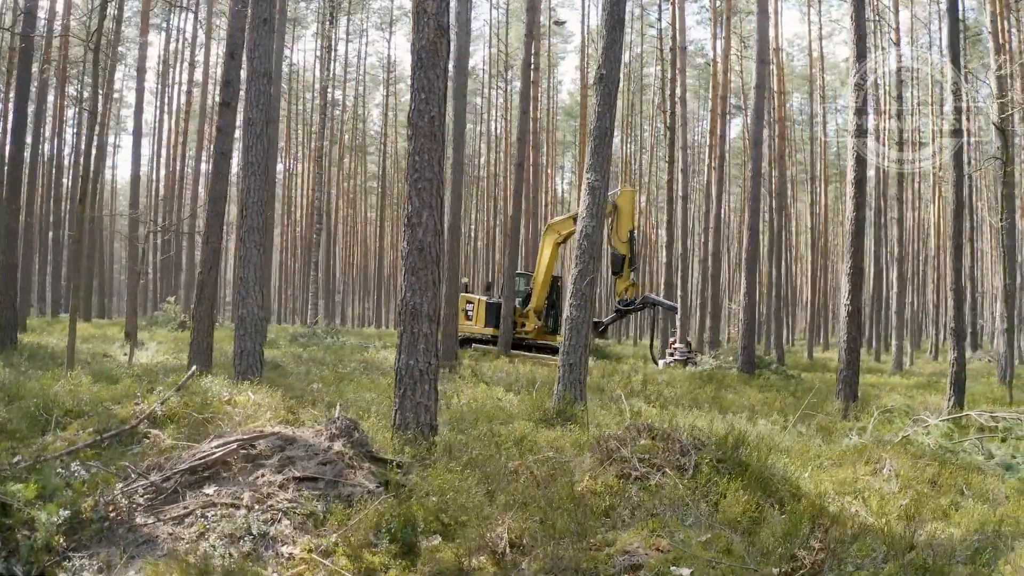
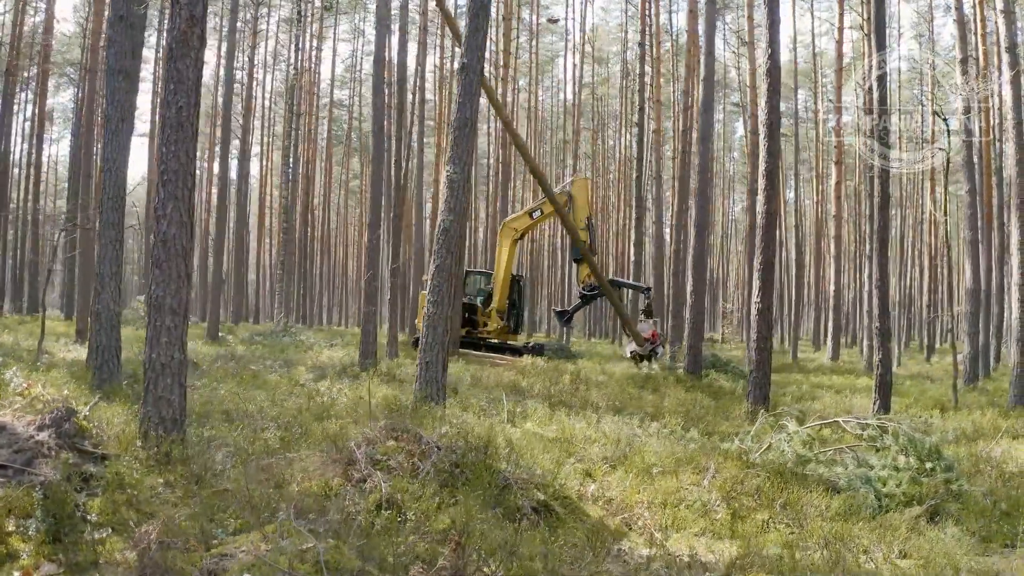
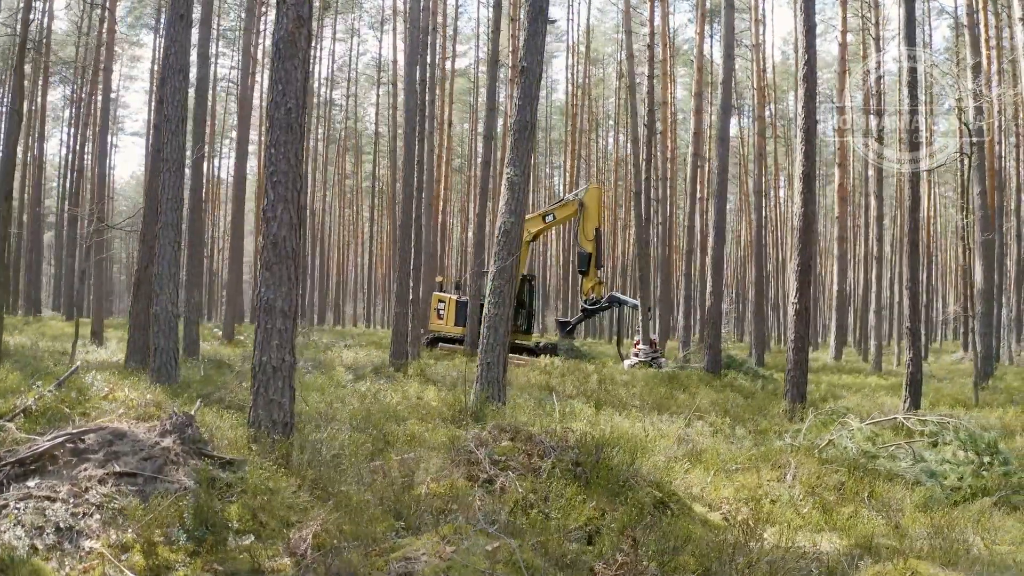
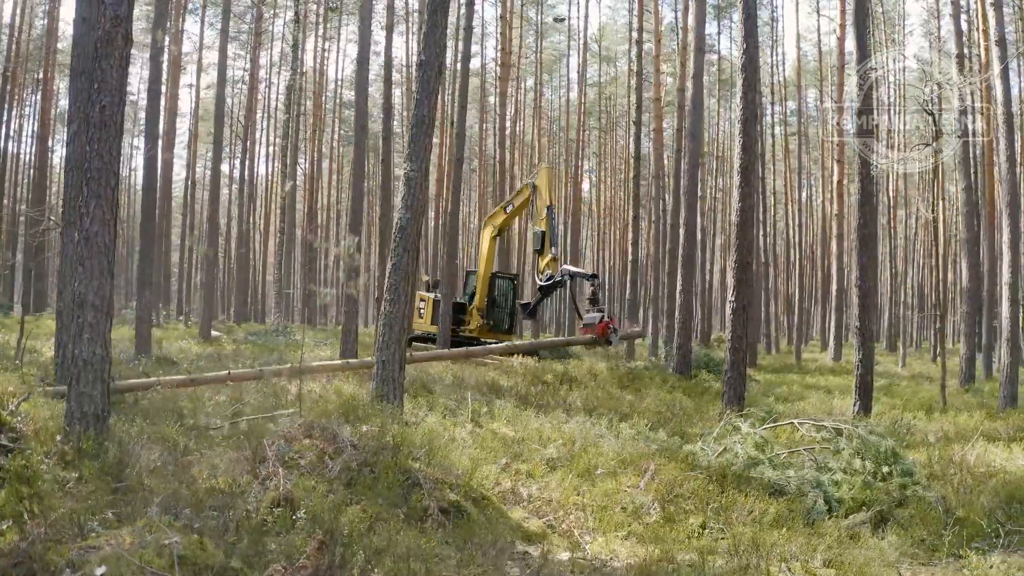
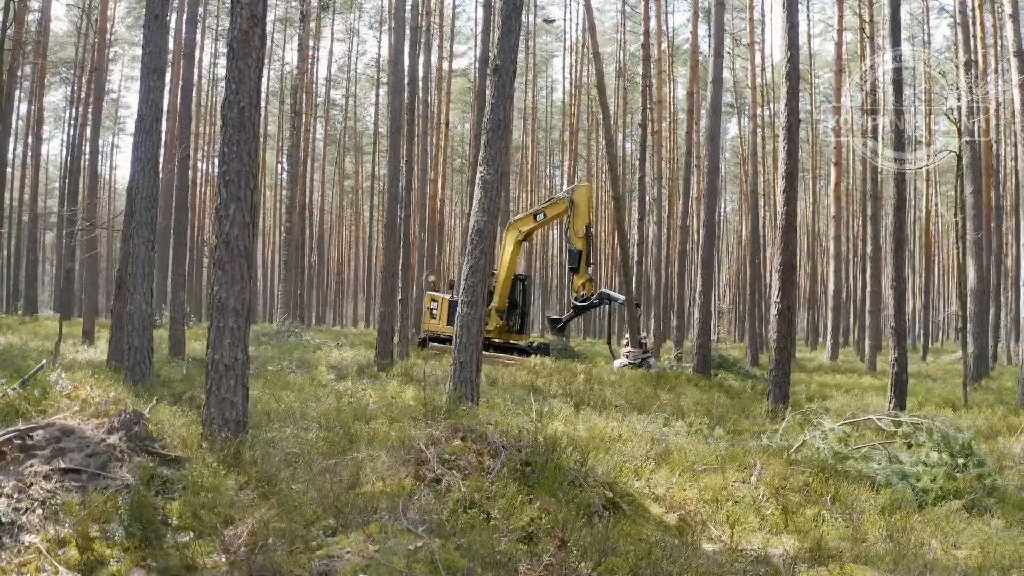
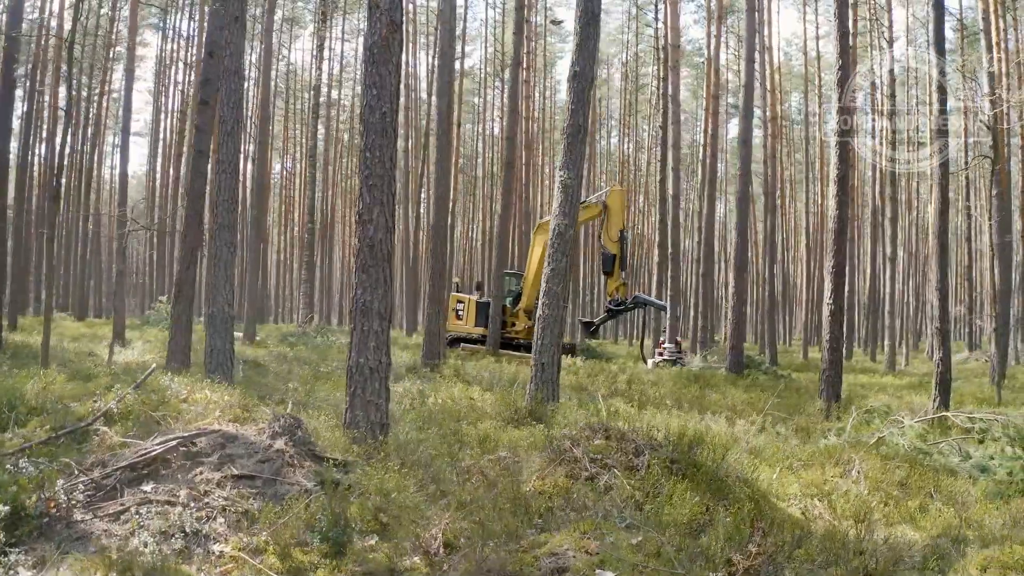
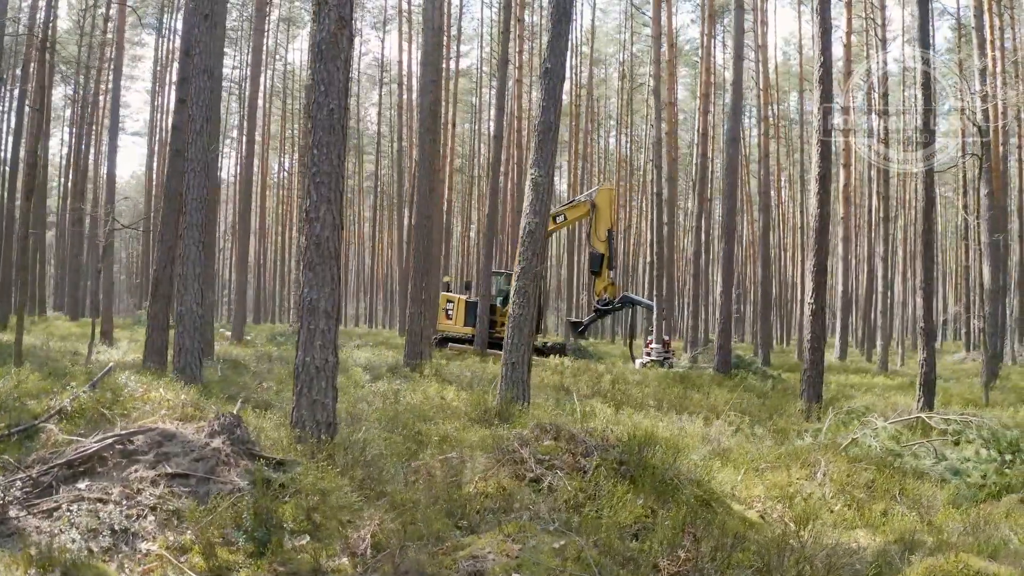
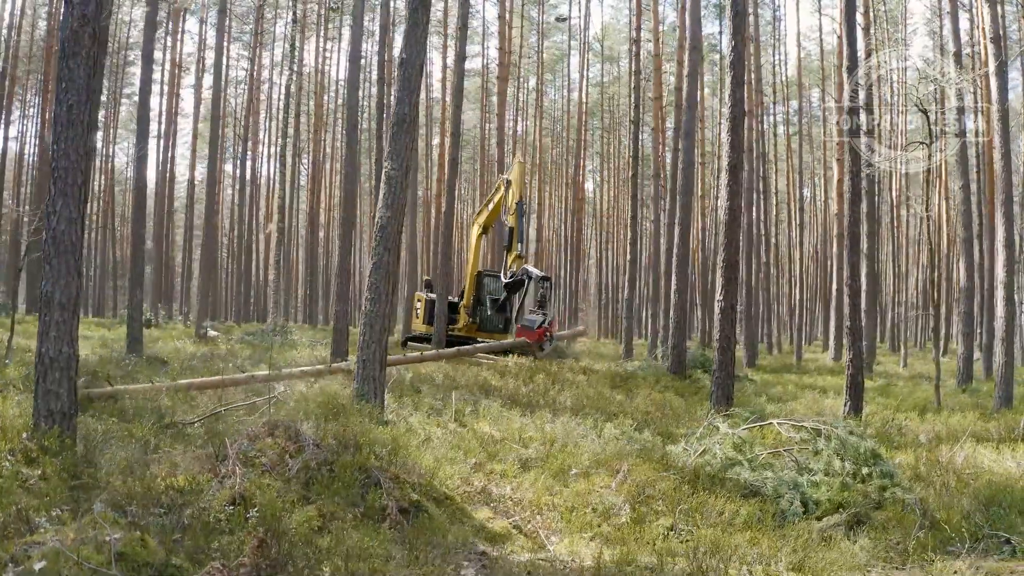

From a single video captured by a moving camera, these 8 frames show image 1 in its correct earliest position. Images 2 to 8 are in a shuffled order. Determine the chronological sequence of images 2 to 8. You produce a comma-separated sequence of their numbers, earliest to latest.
6, 7, 3, 5, 2, 4, 8
